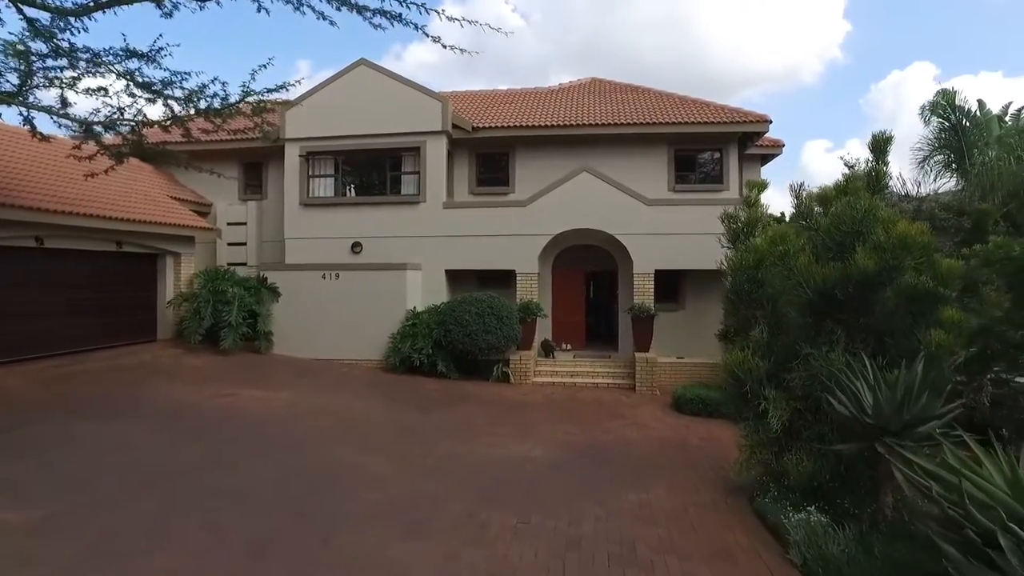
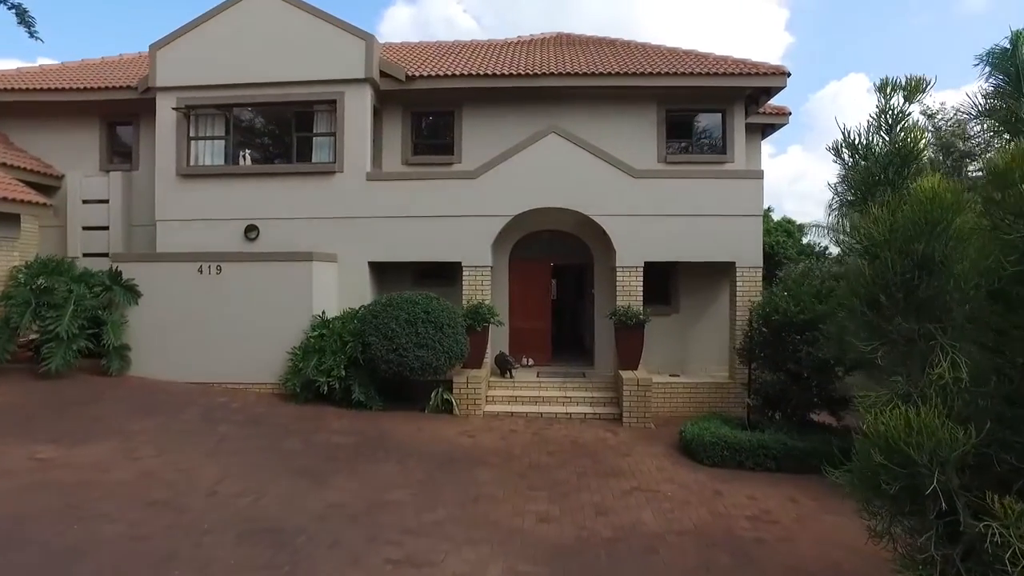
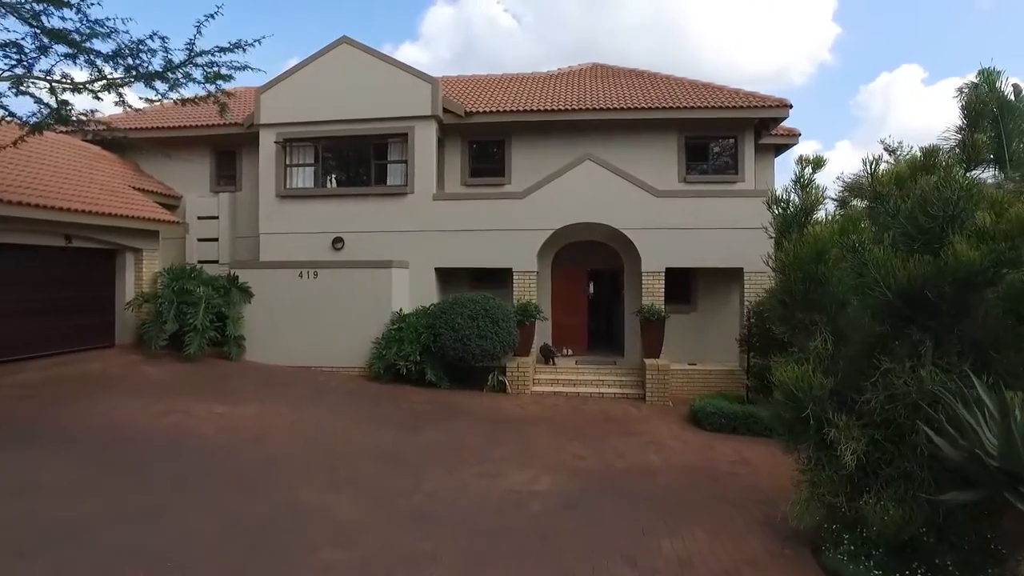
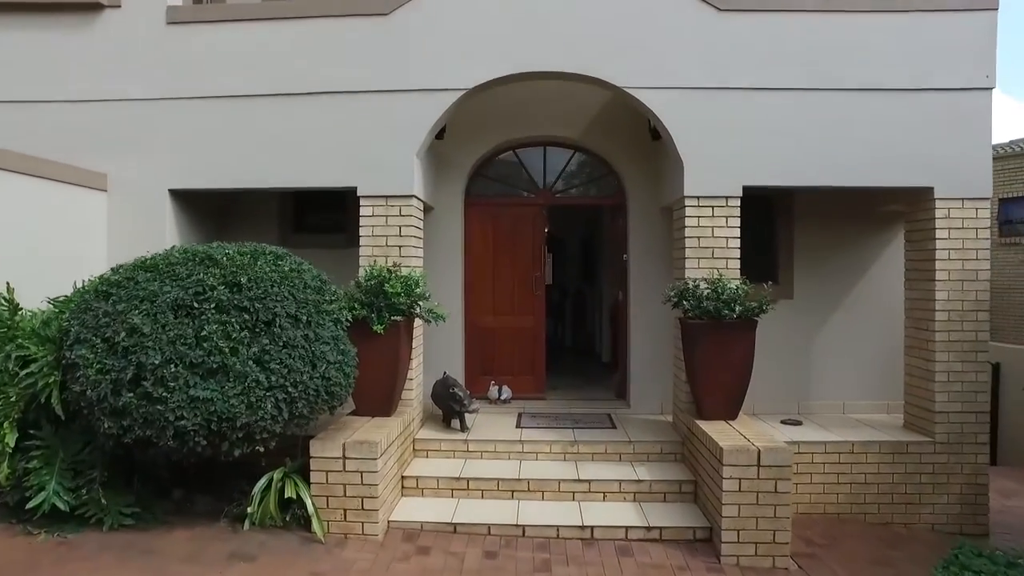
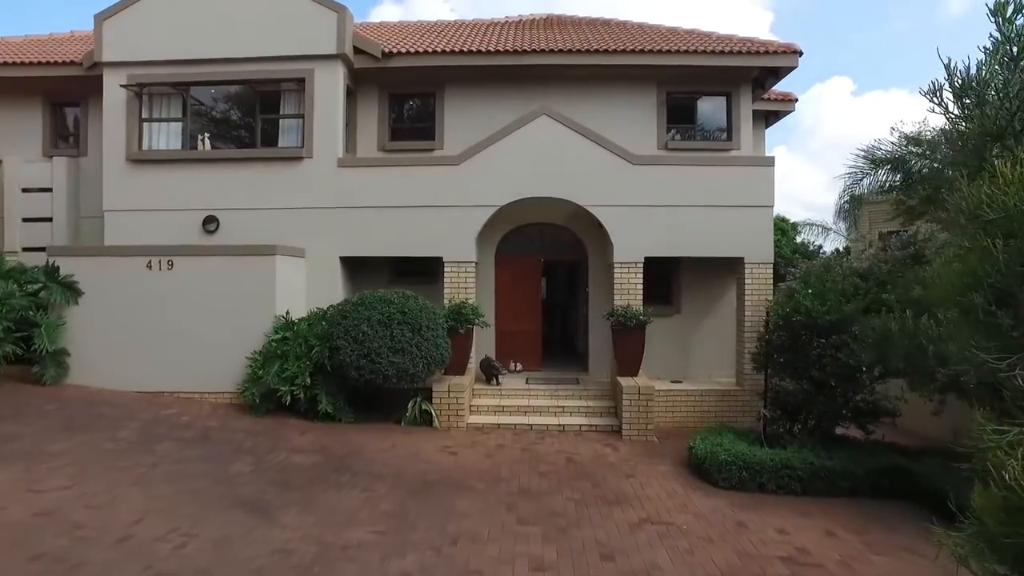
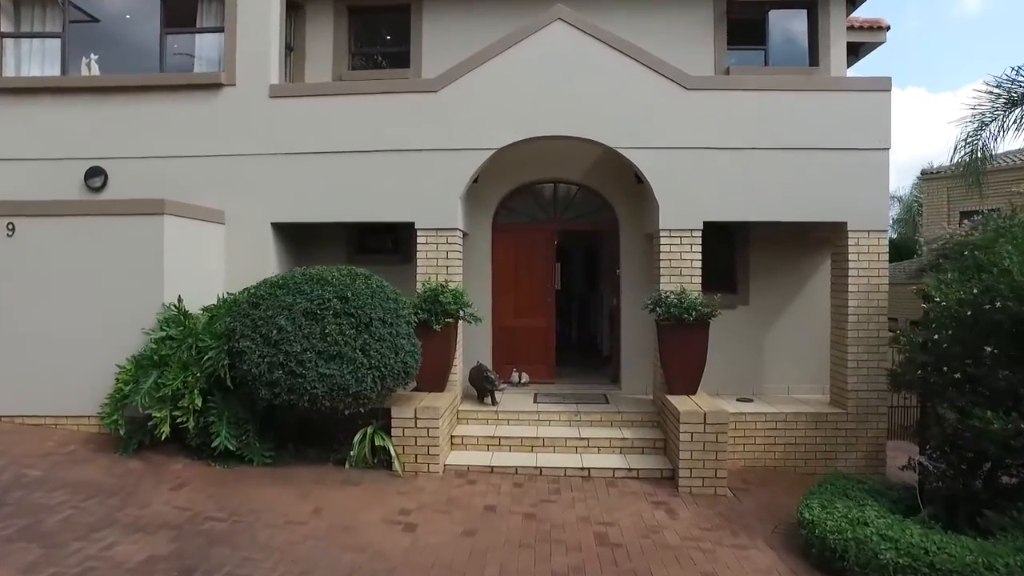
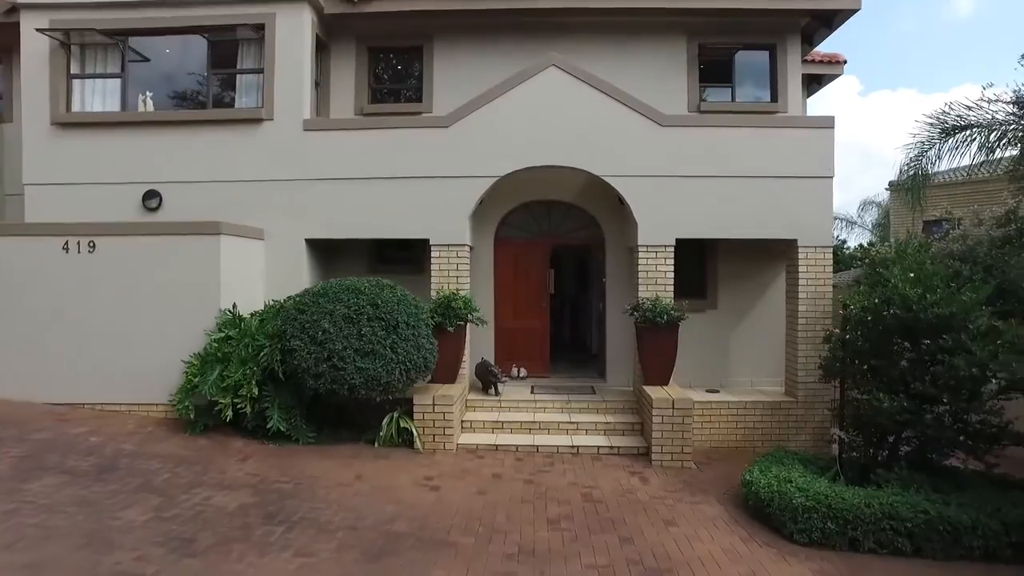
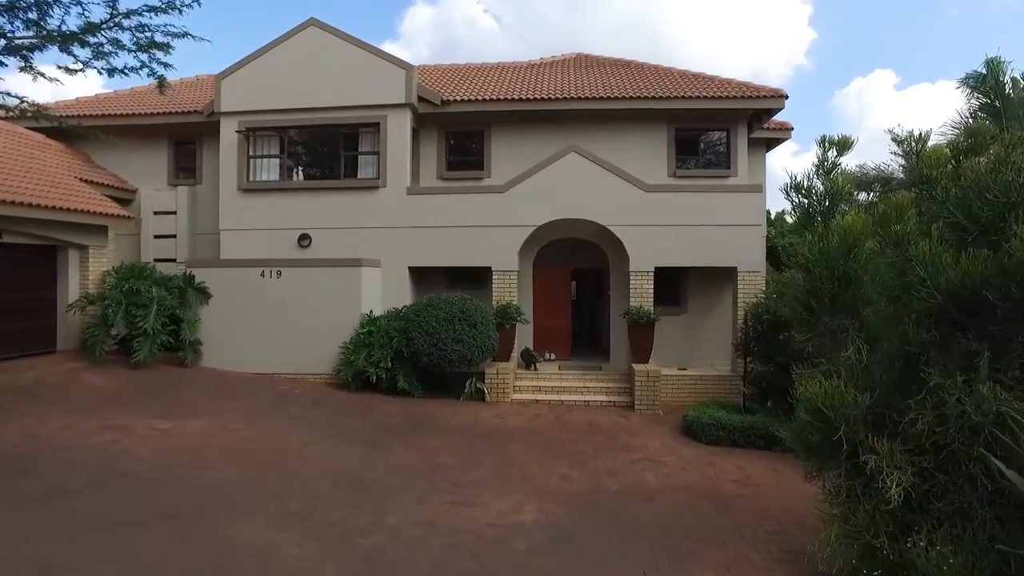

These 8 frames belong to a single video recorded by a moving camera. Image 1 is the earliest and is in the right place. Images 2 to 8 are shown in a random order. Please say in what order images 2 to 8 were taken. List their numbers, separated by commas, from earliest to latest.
3, 8, 2, 5, 7, 6, 4
